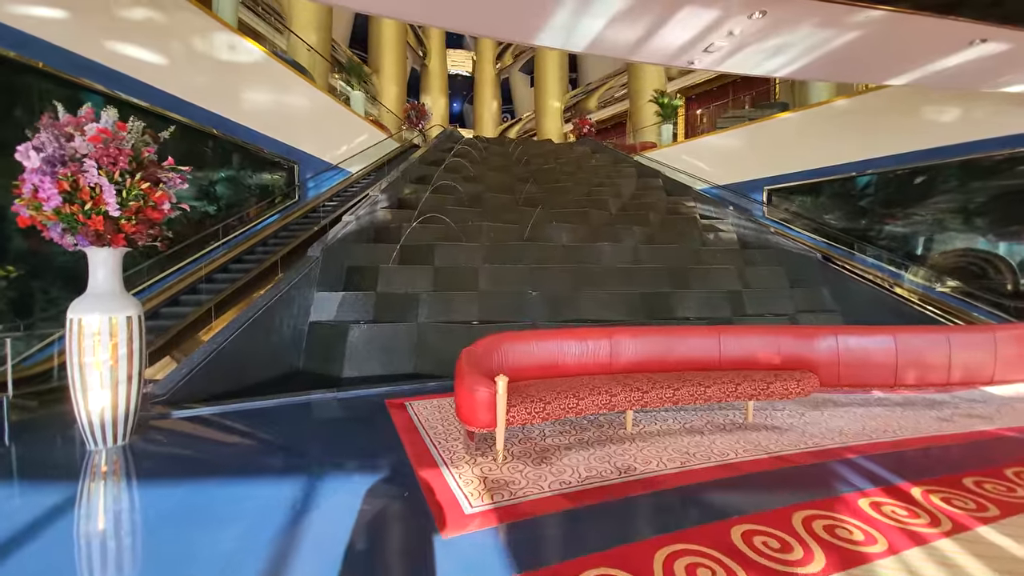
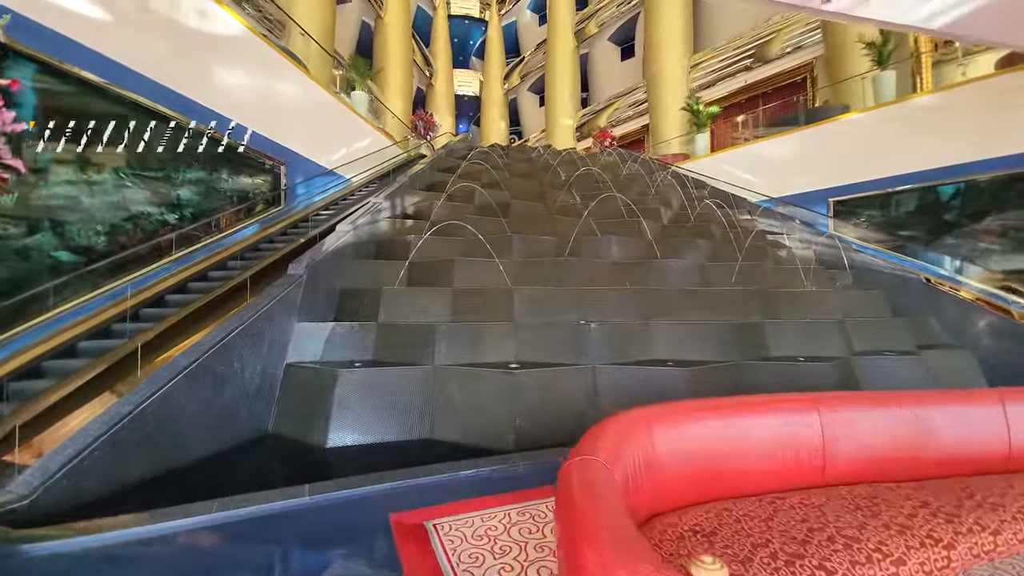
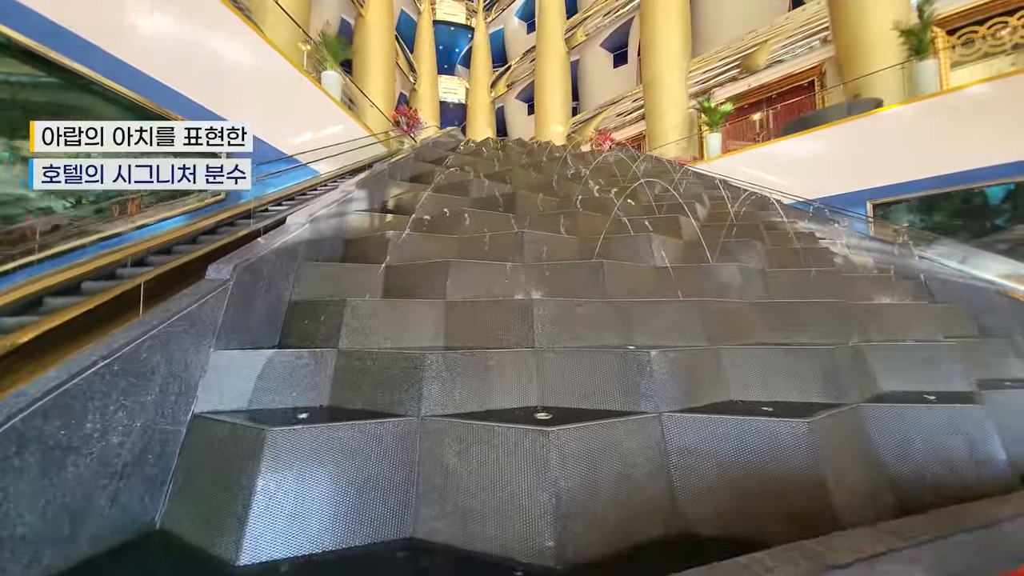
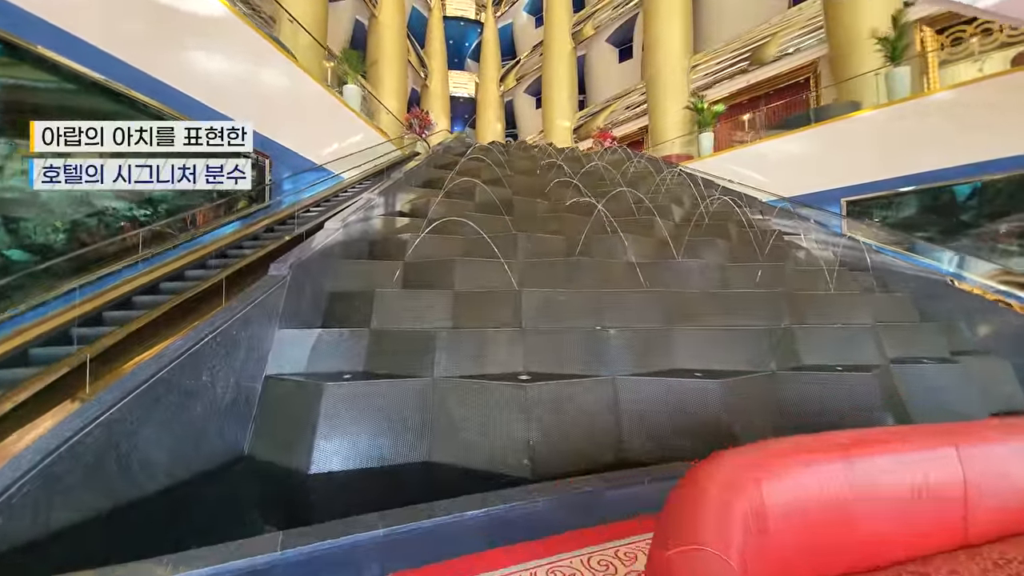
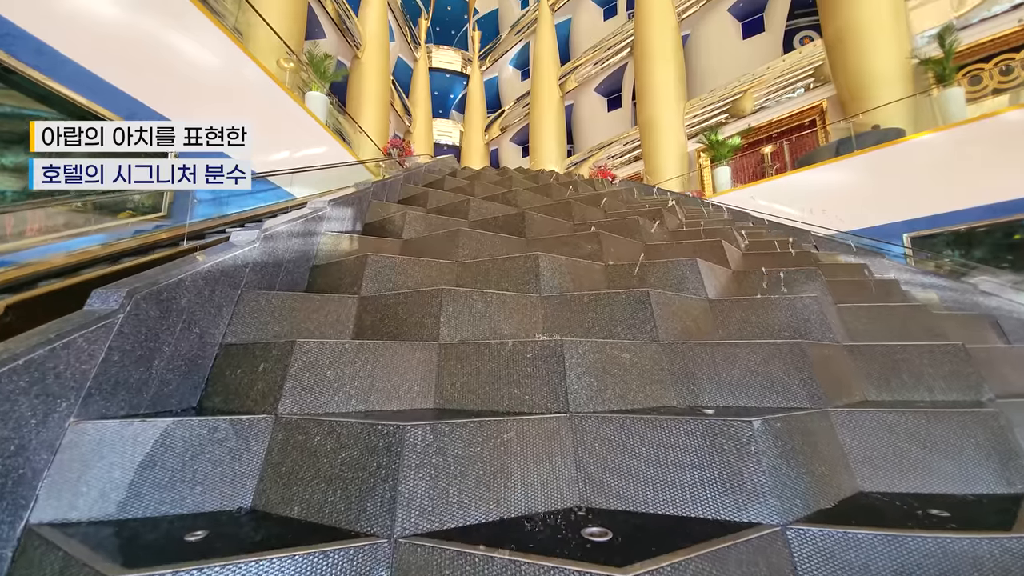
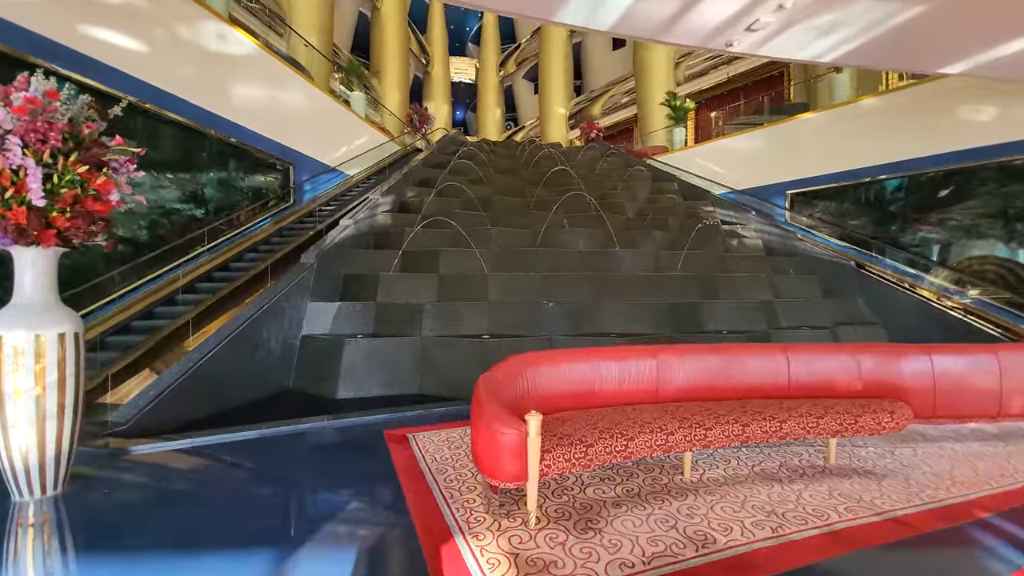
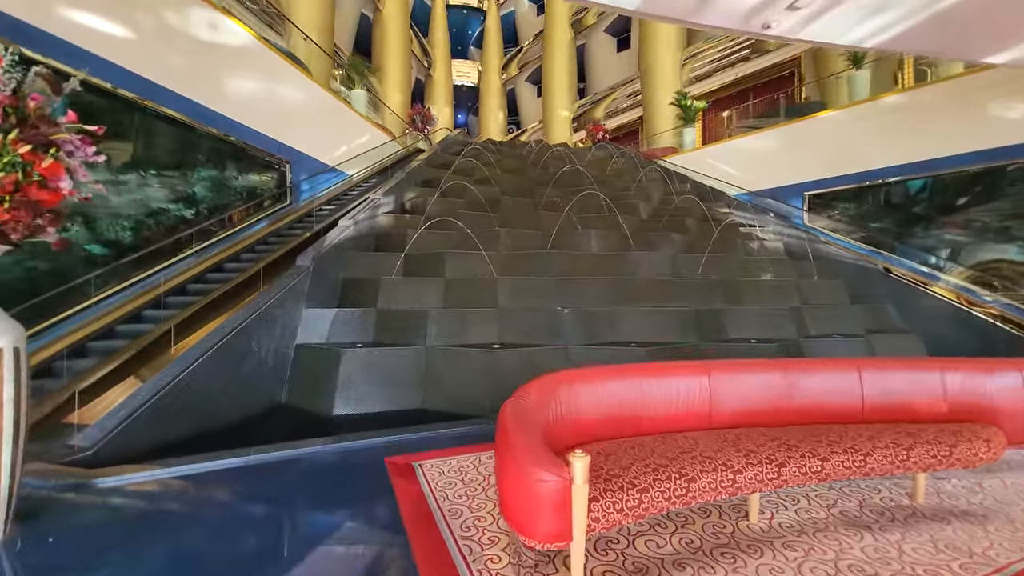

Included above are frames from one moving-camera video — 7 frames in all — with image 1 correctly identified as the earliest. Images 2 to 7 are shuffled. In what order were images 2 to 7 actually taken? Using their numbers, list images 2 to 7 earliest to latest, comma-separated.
6, 7, 2, 4, 3, 5
